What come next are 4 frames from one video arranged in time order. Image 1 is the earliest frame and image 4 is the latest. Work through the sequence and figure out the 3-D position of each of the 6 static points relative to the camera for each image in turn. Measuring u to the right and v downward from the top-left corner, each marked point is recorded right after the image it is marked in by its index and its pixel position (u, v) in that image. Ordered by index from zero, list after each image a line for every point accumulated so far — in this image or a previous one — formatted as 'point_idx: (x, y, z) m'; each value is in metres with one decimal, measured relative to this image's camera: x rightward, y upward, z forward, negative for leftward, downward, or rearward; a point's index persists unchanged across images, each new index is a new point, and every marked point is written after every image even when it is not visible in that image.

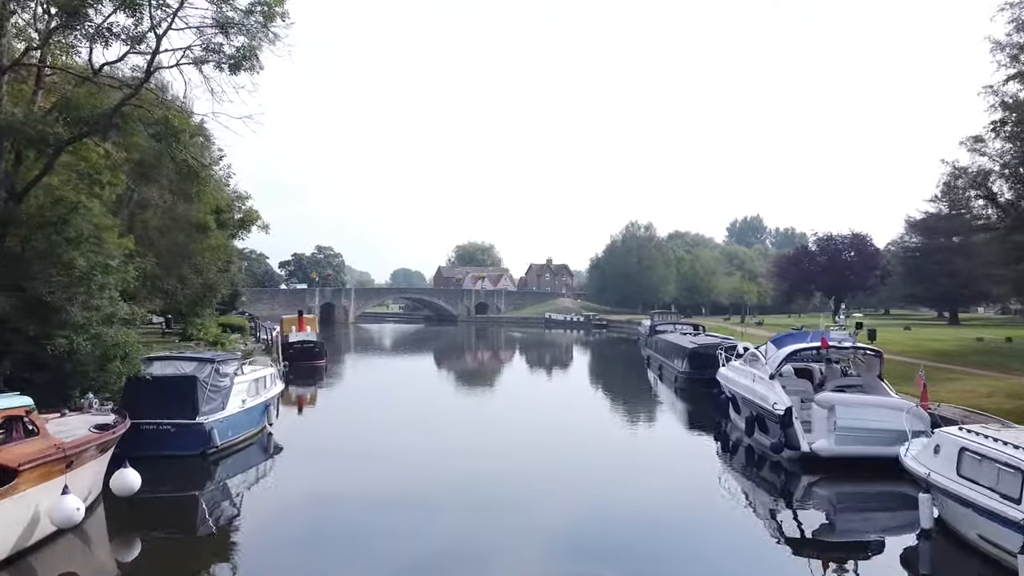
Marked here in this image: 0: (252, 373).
0: (-6.8, -2.3, +18.8) m
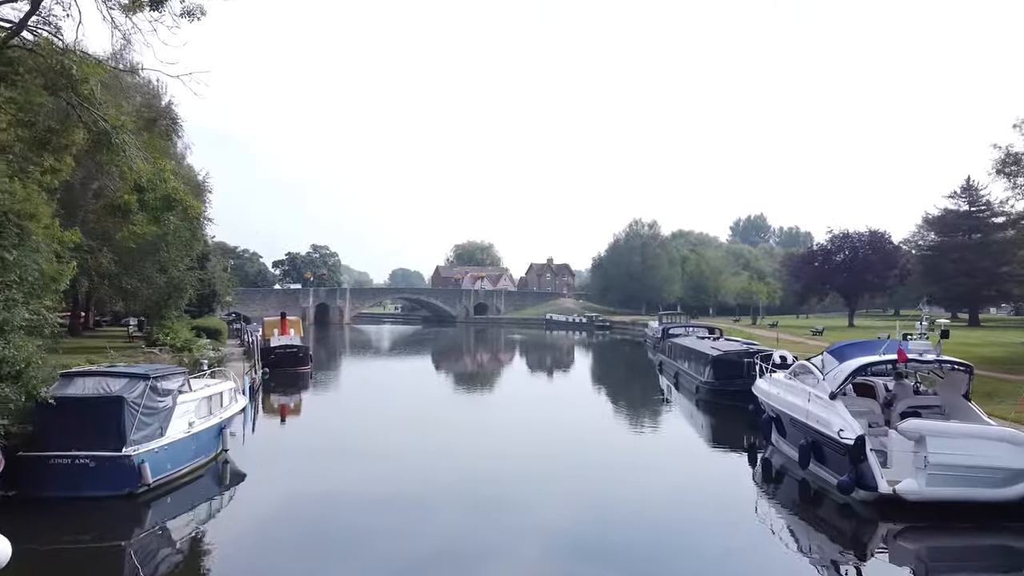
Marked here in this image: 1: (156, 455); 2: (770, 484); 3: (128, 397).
0: (-6.7, -2.3, +15.8) m
1: (-6.6, -3.1, +13.5) m
2: (+6.0, -4.5, +16.8) m
3: (-6.9, -2.0, +13.1) m
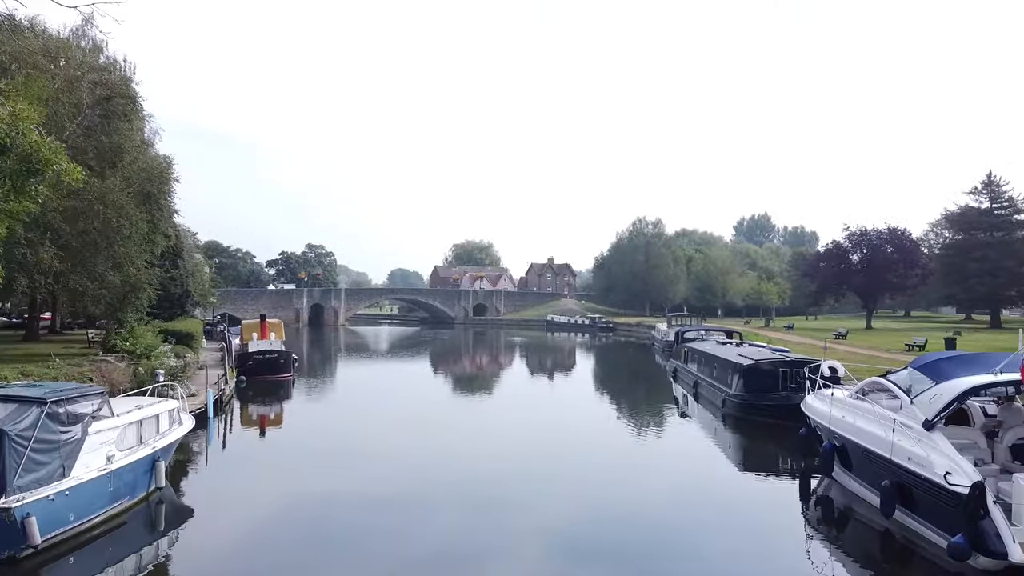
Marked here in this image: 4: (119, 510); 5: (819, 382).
0: (-6.7, -2.2, +12.7) m
1: (-6.6, -3.1, +10.4) m
2: (+6.0, -4.5, +13.7) m
3: (-6.9, -1.9, +10.0) m
4: (-6.6, -3.7, +12.2) m
5: (+7.2, -2.2, +17.0) m
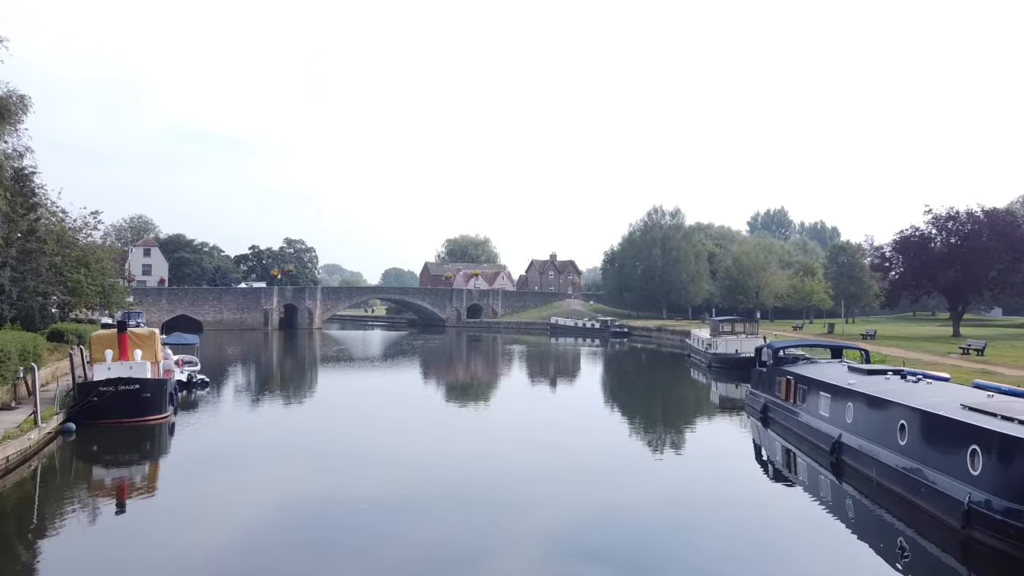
0: (-6.6, -2.0, +0.7) m
1: (-6.5, -2.8, -1.6) m
2: (+6.1, -4.3, +1.7) m
3: (-6.8, -1.7, -2.0) m
4: (-6.6, -3.5, +0.1) m
5: (+7.2, -1.9, +5.0) m
